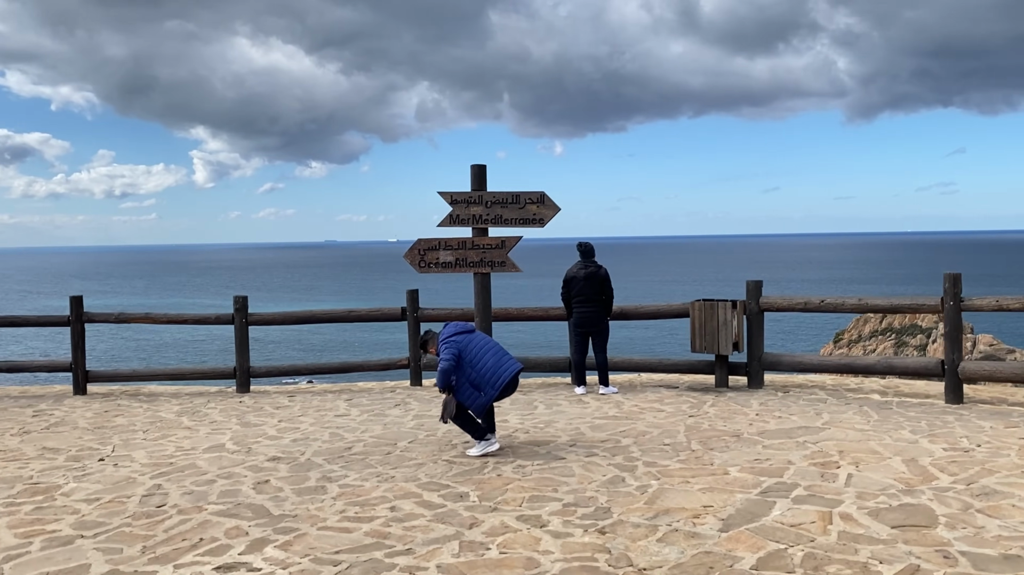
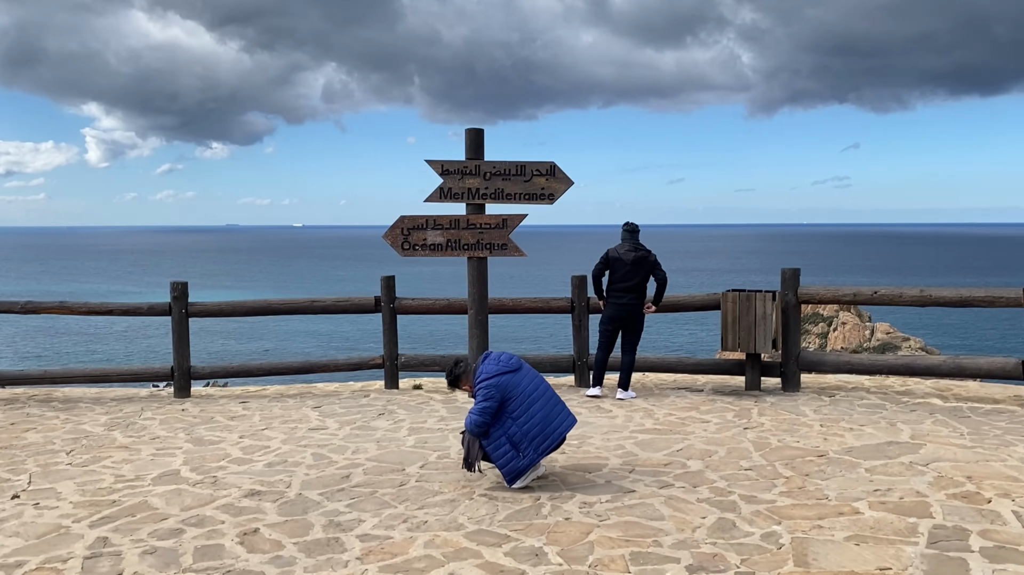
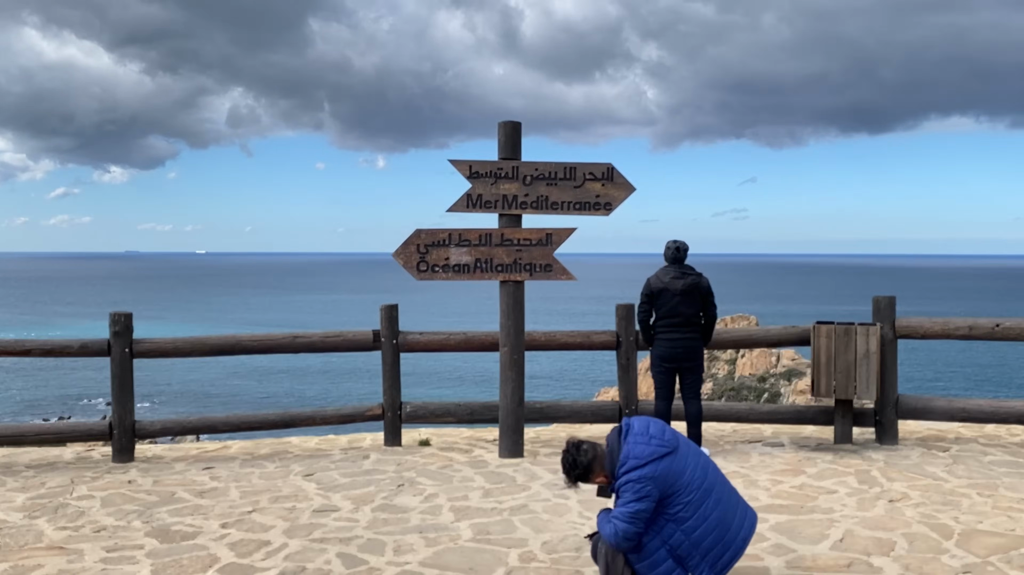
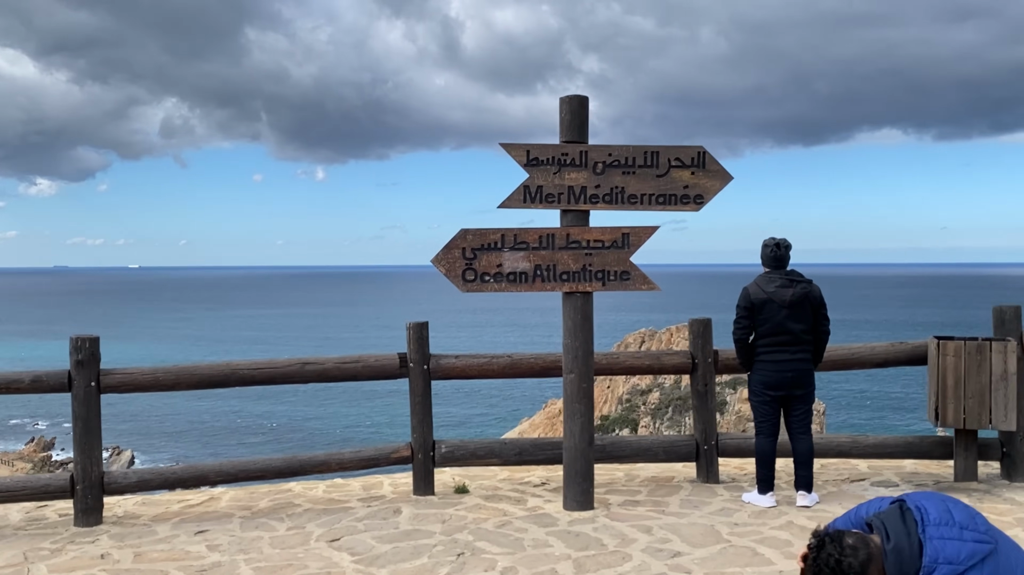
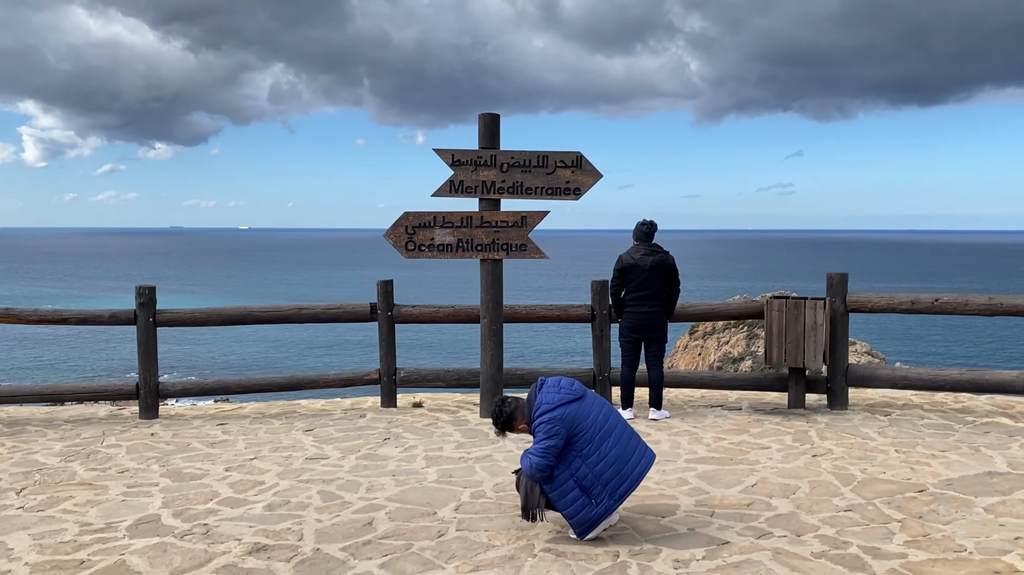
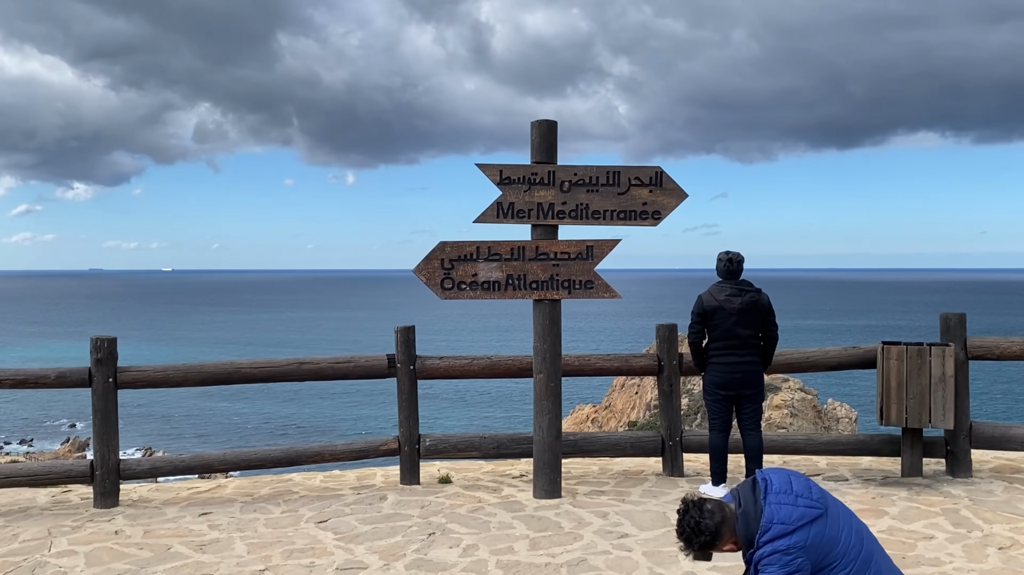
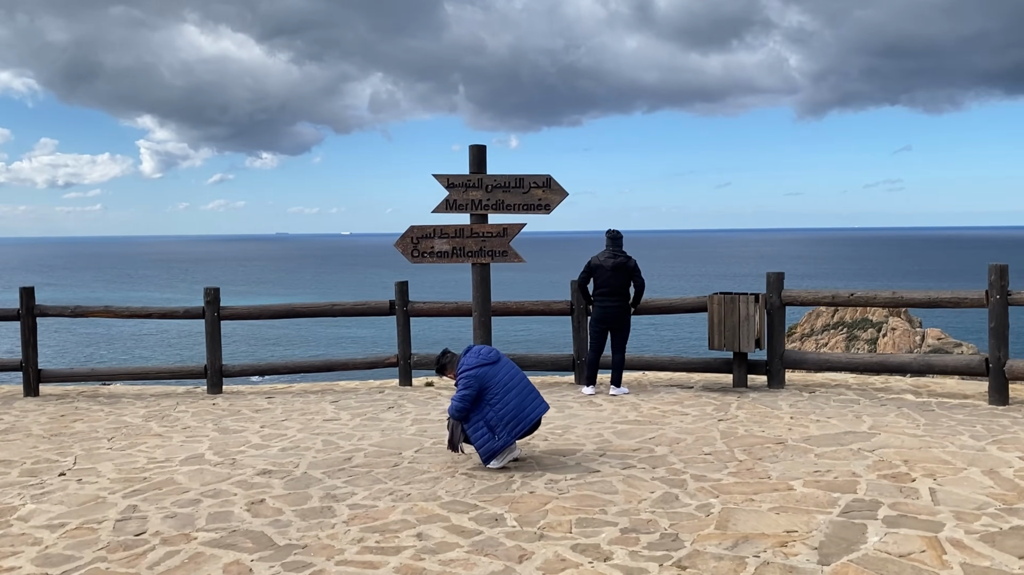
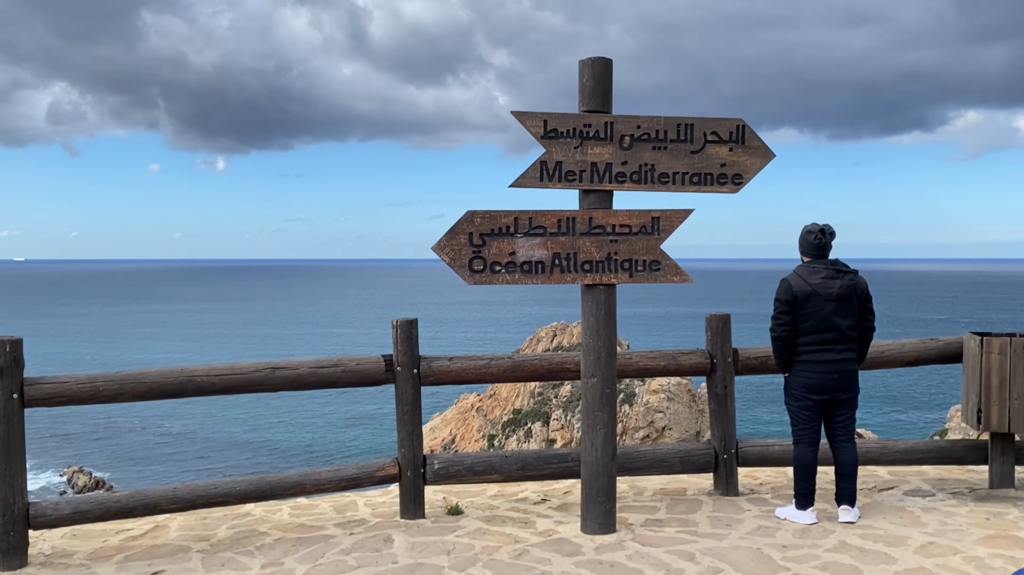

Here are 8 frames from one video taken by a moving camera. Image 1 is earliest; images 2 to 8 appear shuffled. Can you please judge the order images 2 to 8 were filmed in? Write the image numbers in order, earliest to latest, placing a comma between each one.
7, 2, 5, 3, 6, 4, 8
